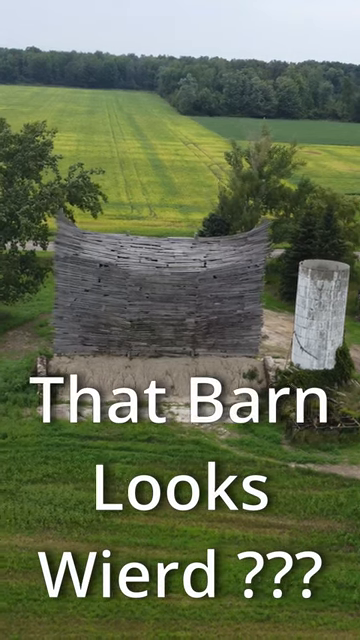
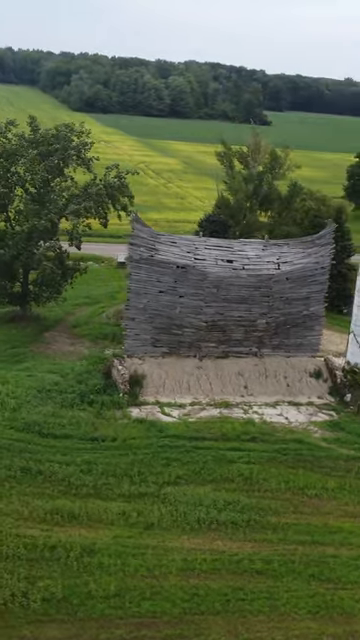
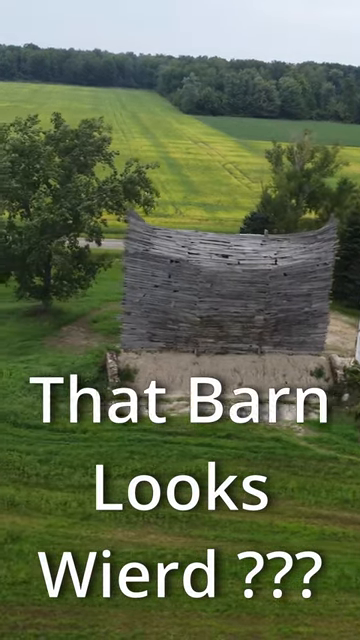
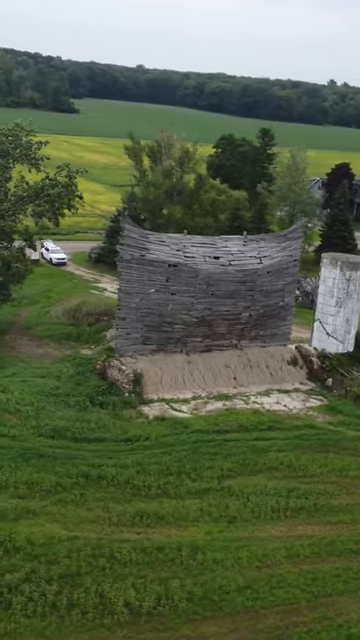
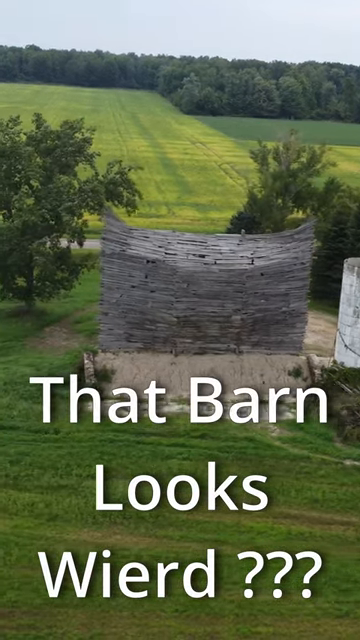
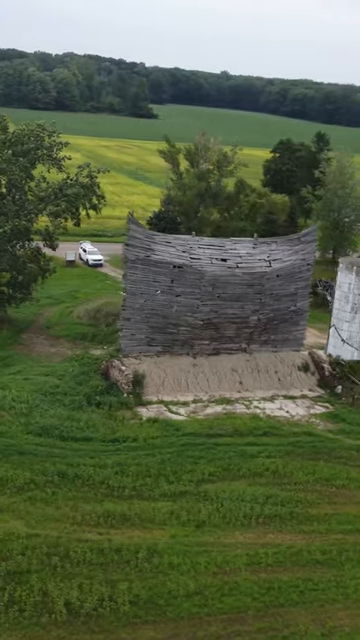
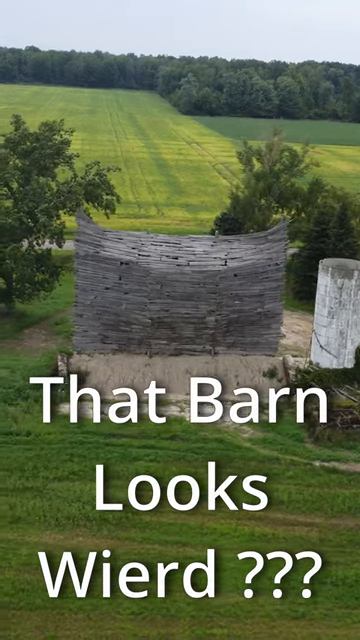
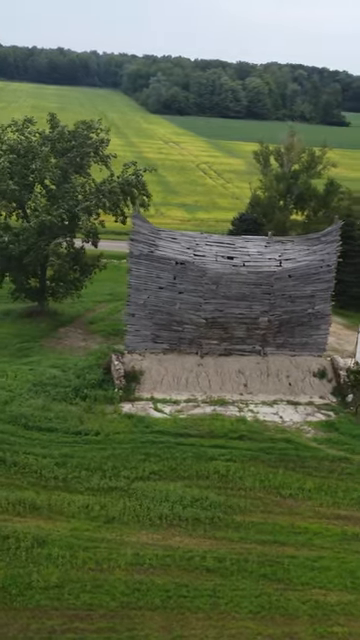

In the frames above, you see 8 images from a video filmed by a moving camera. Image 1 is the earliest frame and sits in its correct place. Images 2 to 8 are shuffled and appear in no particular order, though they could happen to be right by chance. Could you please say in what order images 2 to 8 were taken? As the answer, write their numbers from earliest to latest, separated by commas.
7, 5, 3, 8, 2, 6, 4
